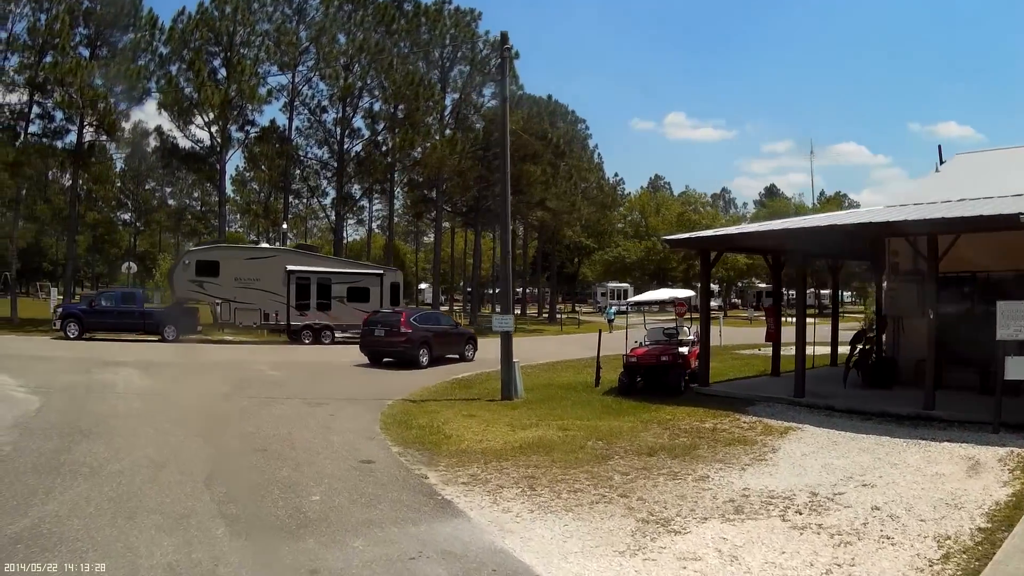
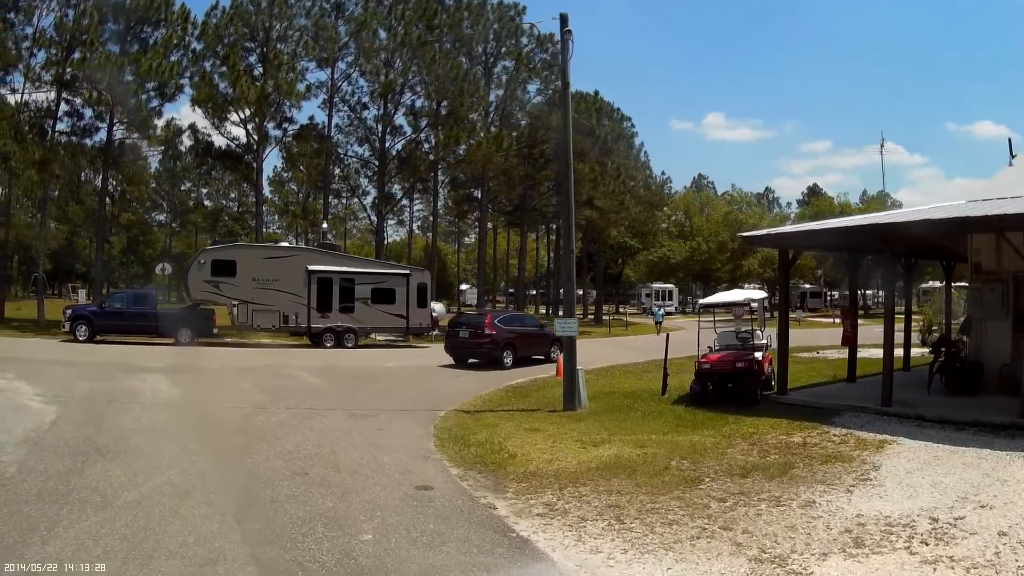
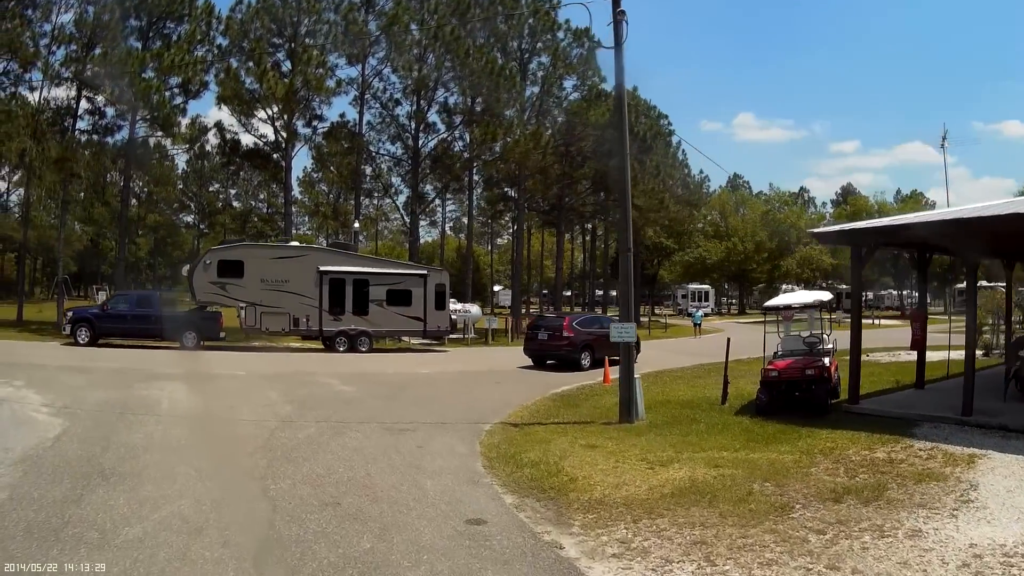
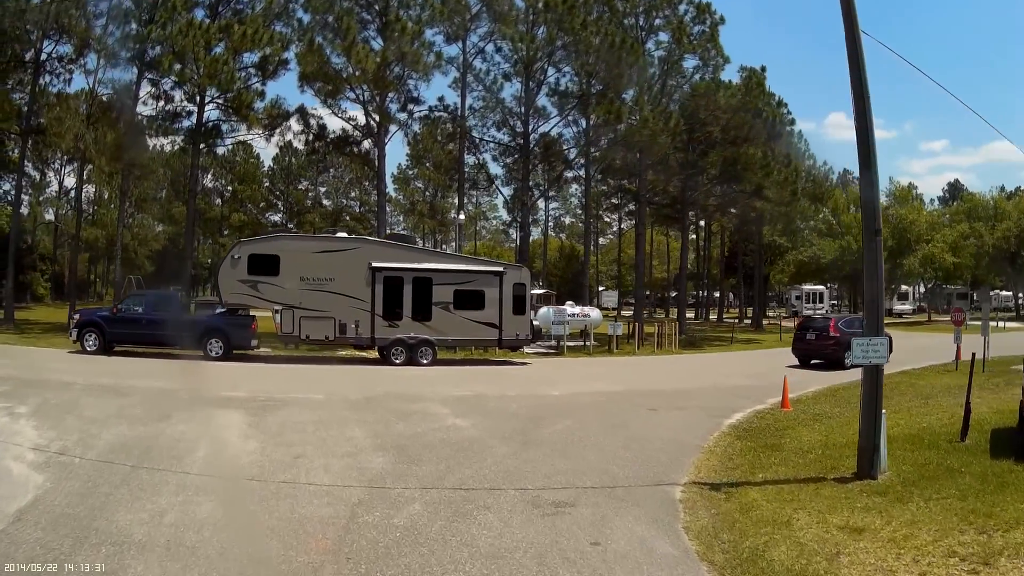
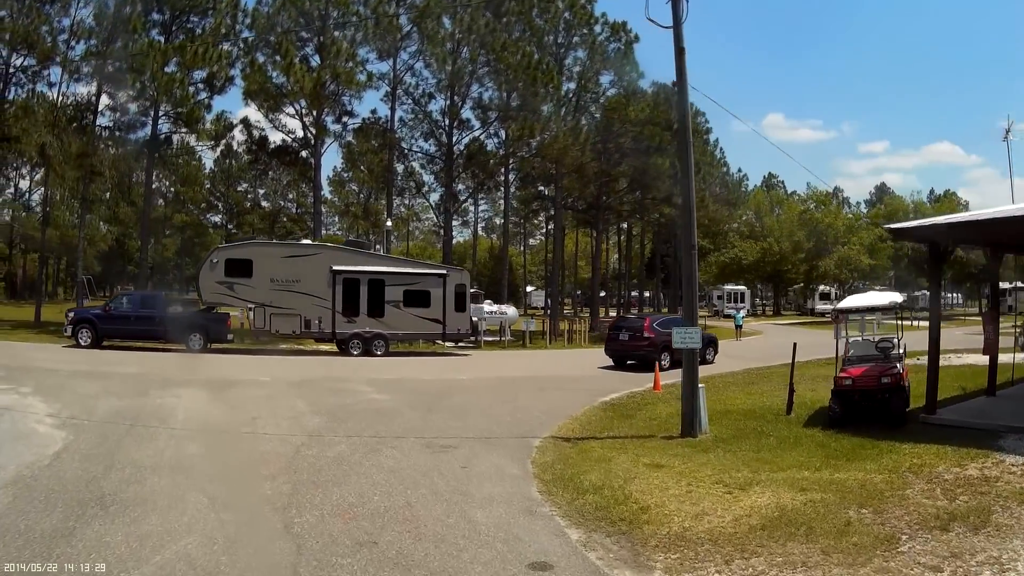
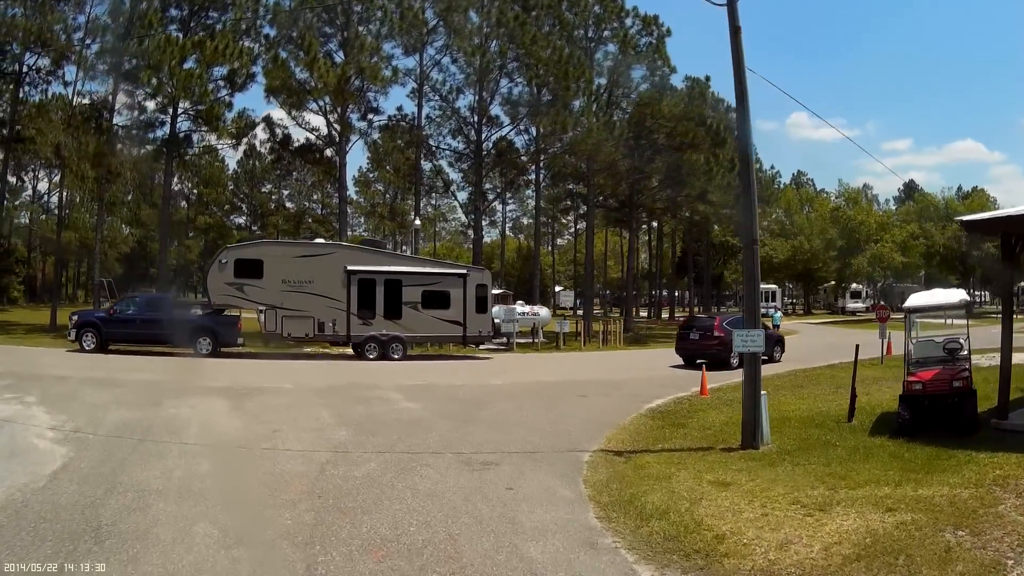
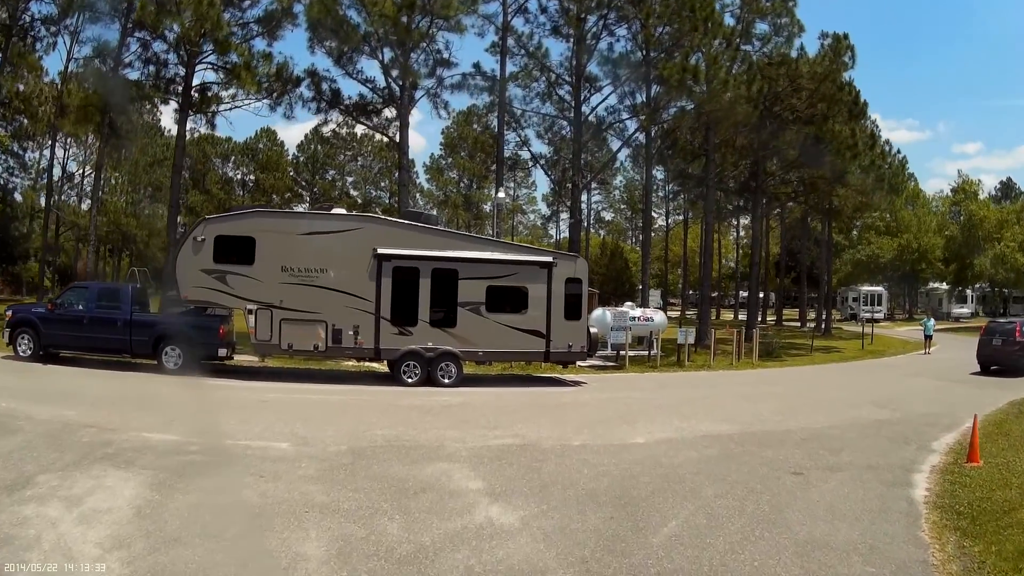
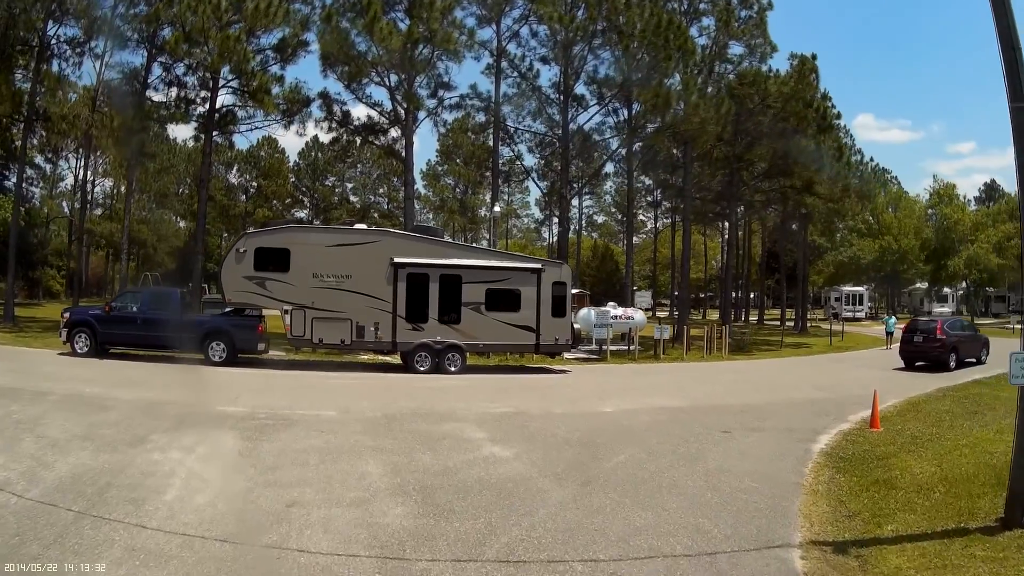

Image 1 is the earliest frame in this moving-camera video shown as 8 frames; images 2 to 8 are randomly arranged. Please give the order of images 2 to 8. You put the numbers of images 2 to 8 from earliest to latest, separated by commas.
2, 3, 5, 6, 4, 8, 7
